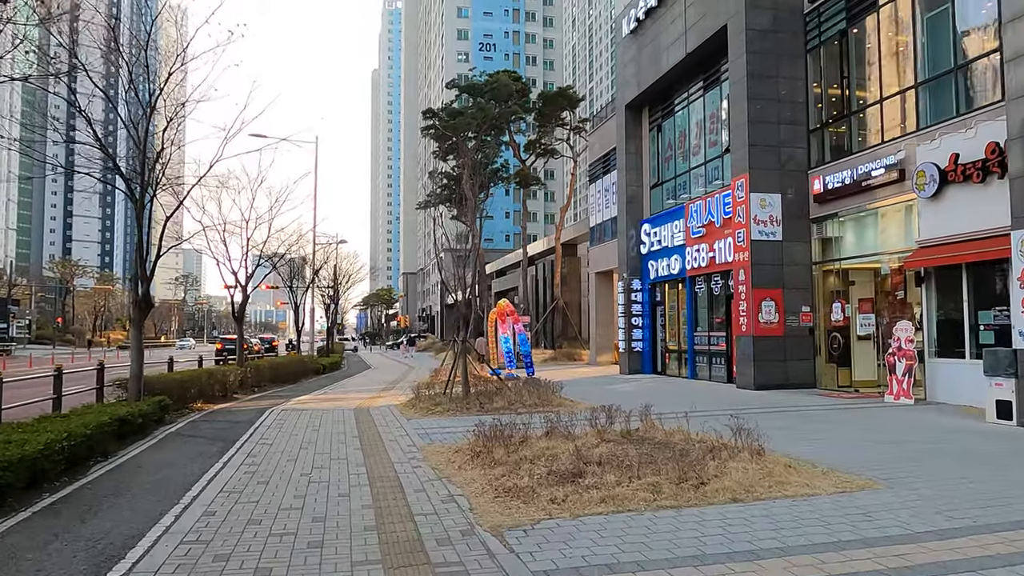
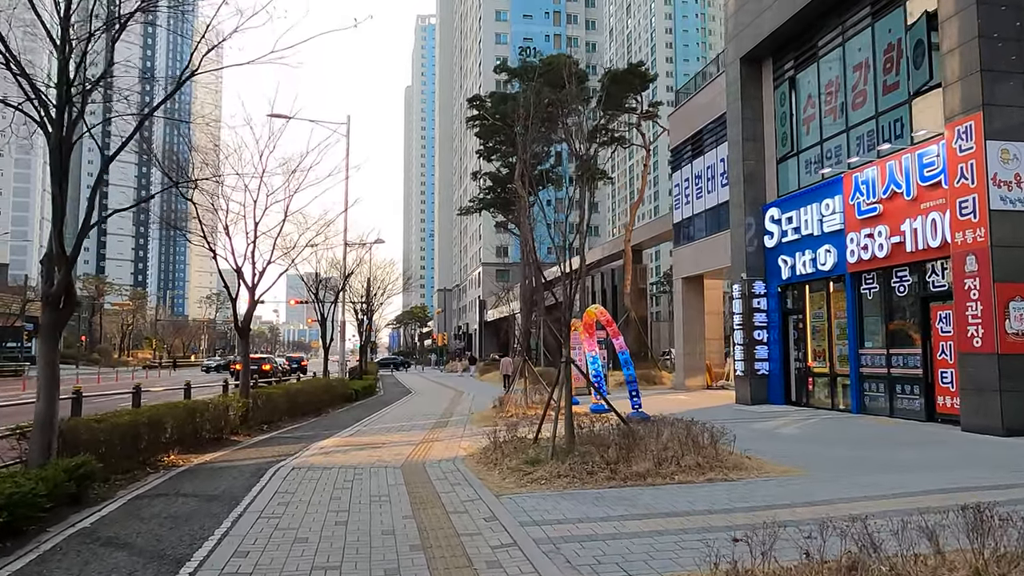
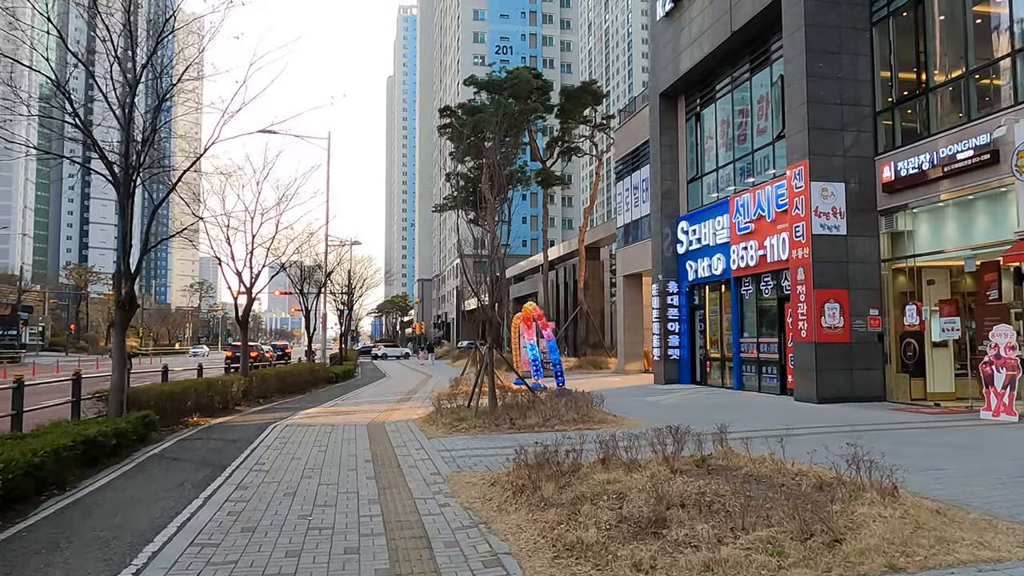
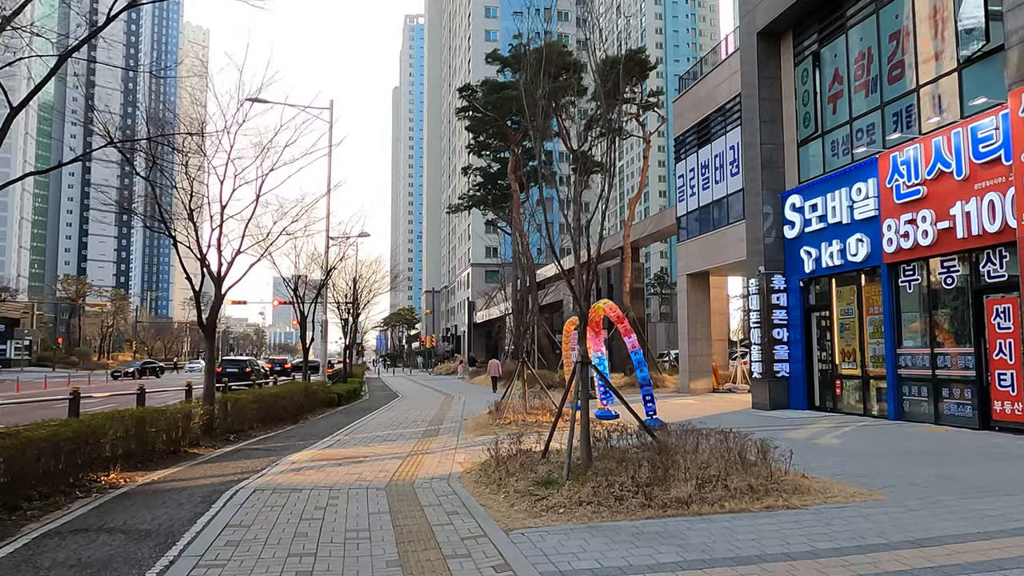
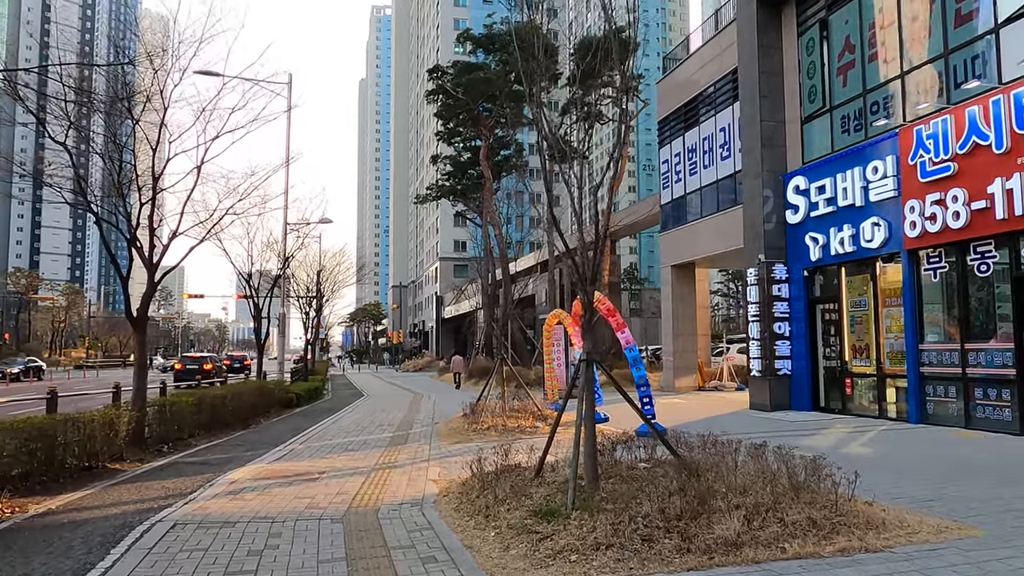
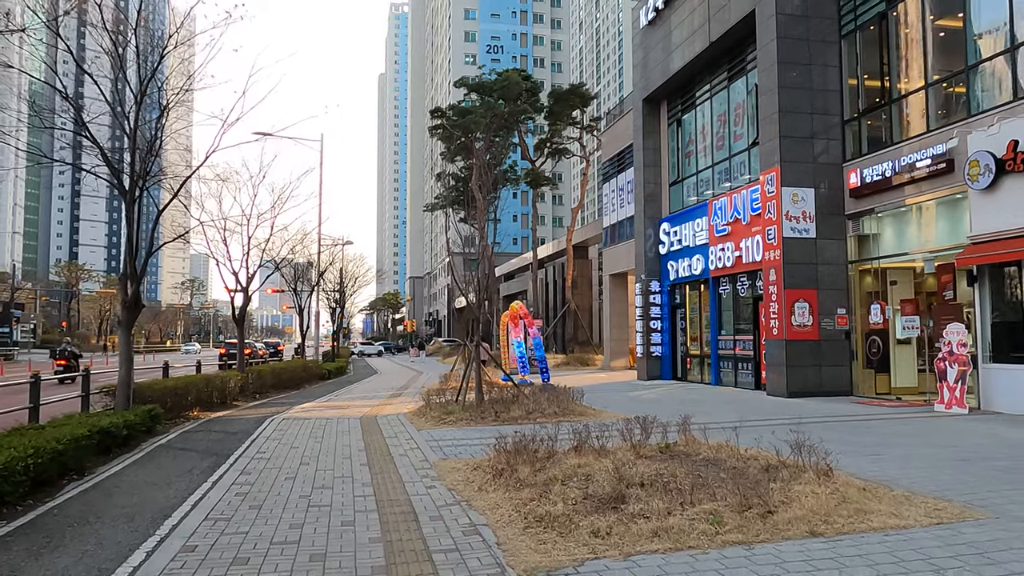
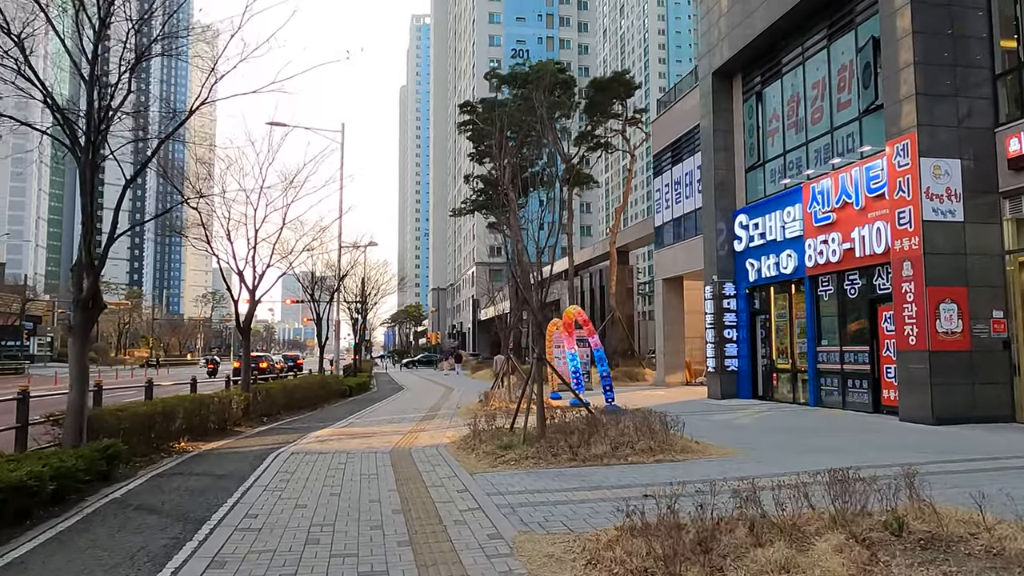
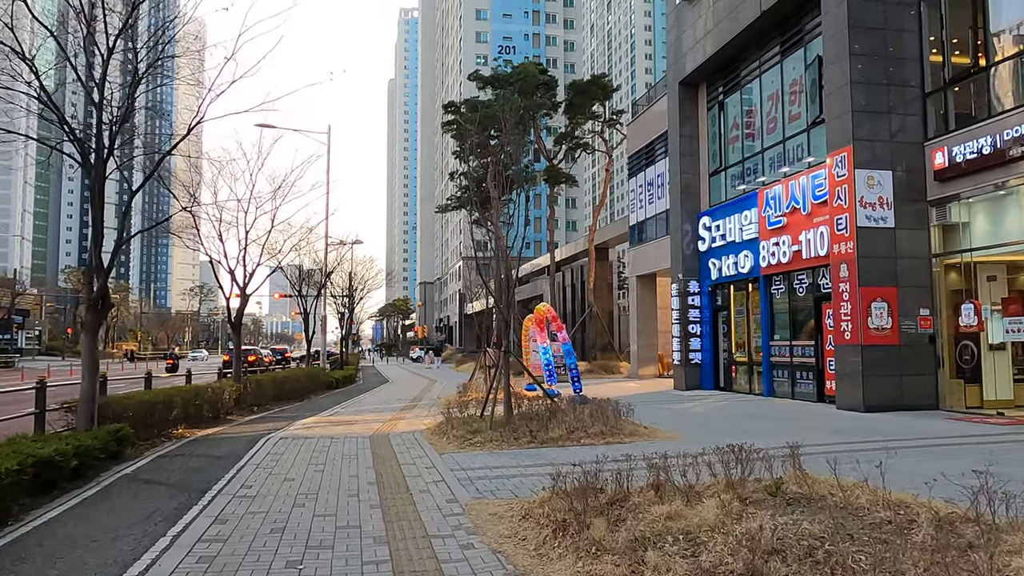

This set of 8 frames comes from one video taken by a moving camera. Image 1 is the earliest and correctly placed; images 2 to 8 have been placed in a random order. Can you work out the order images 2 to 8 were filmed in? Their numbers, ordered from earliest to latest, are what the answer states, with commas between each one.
6, 3, 8, 7, 2, 4, 5
